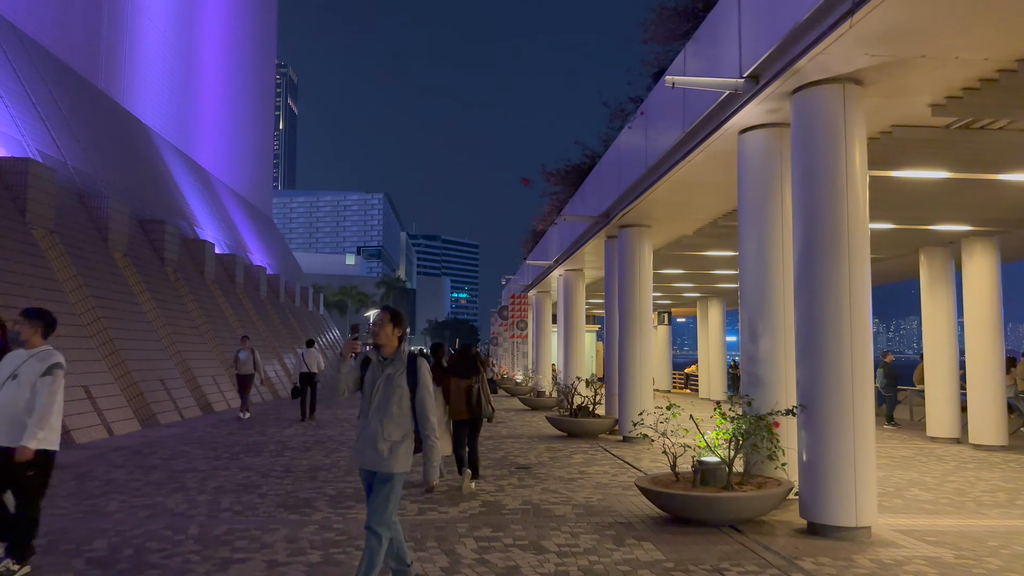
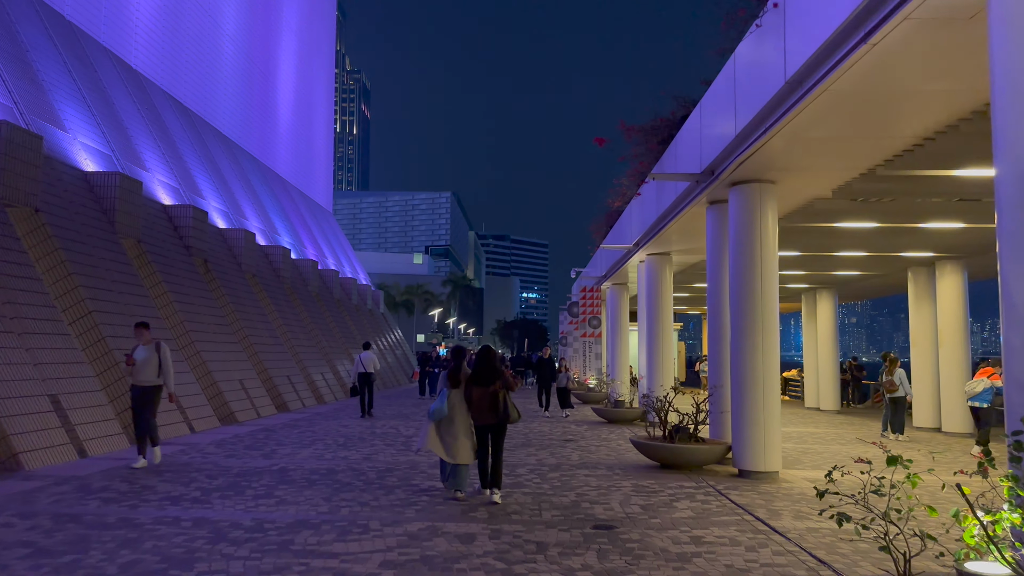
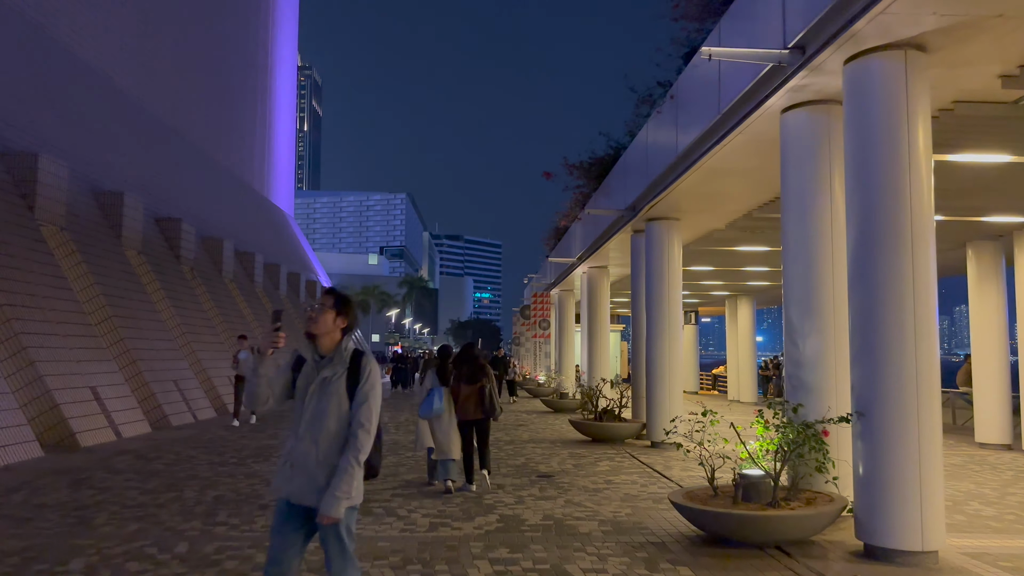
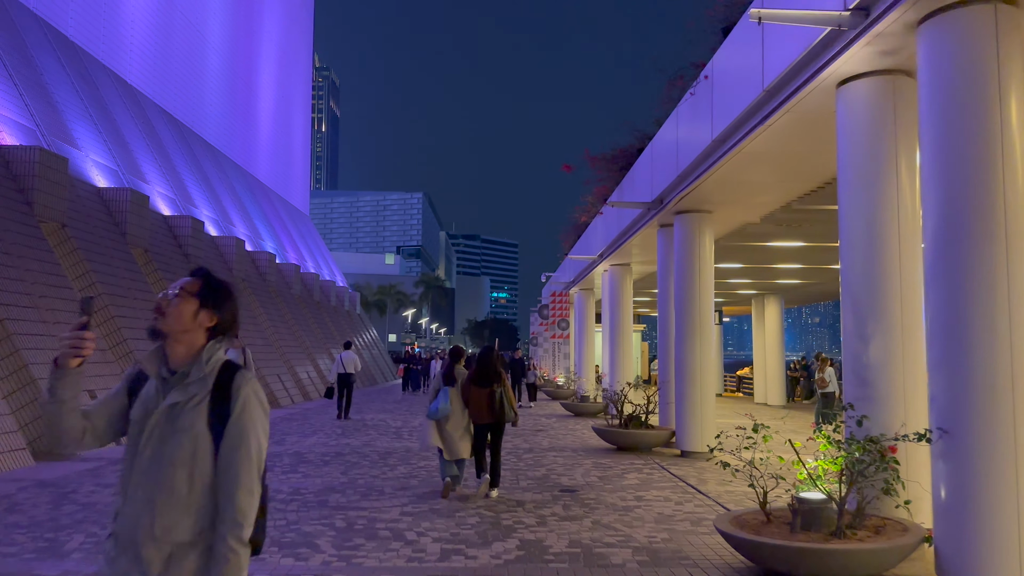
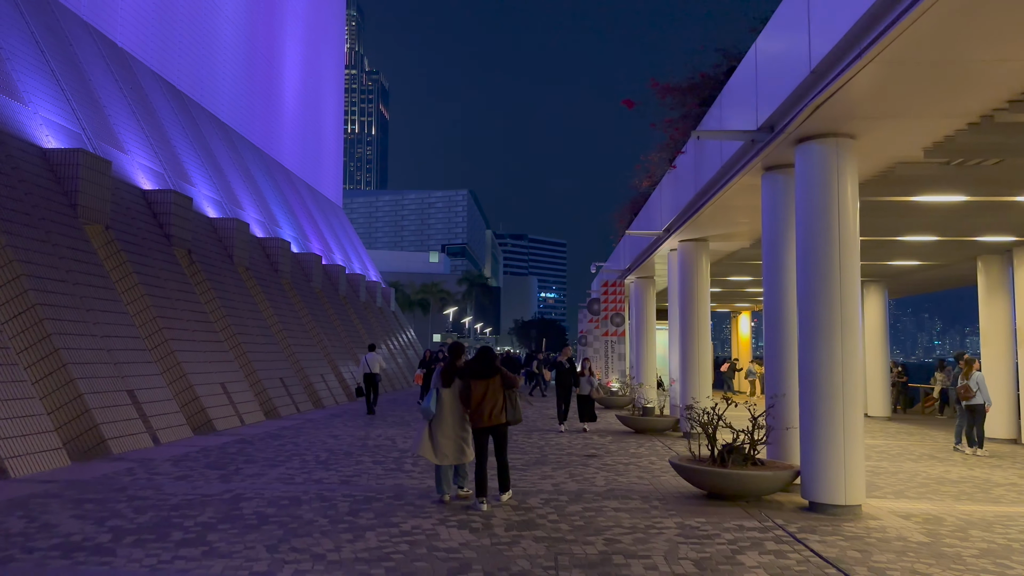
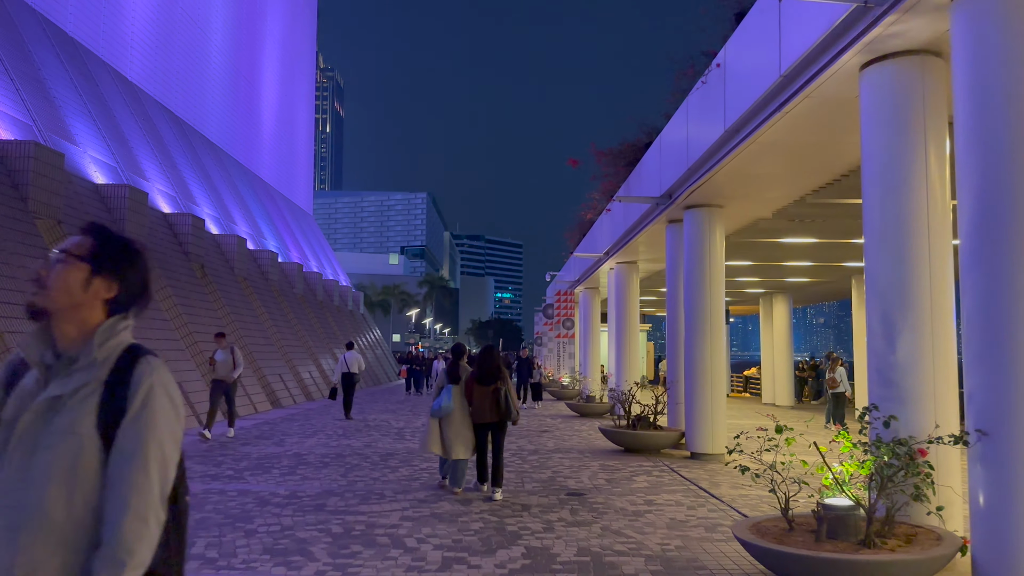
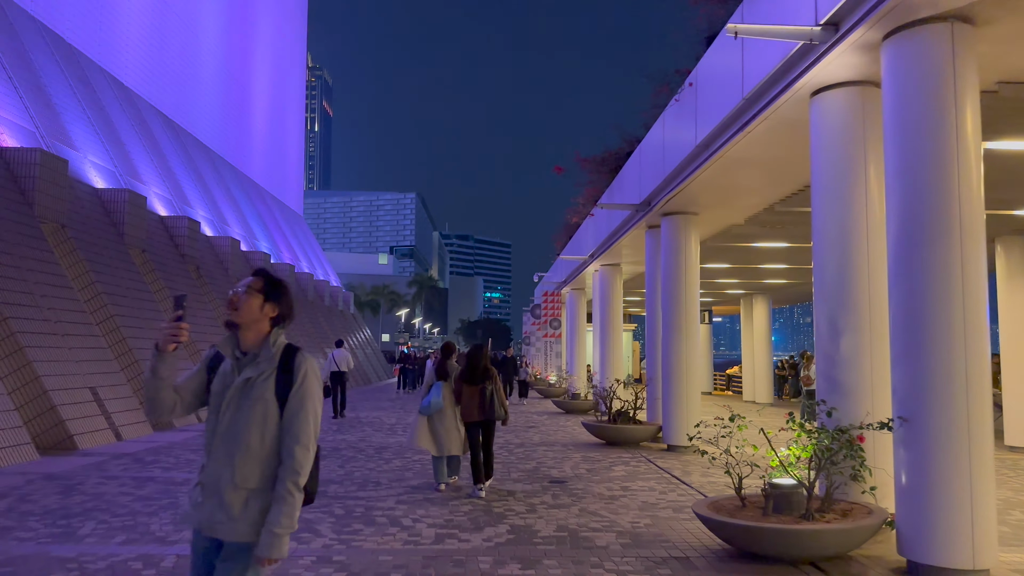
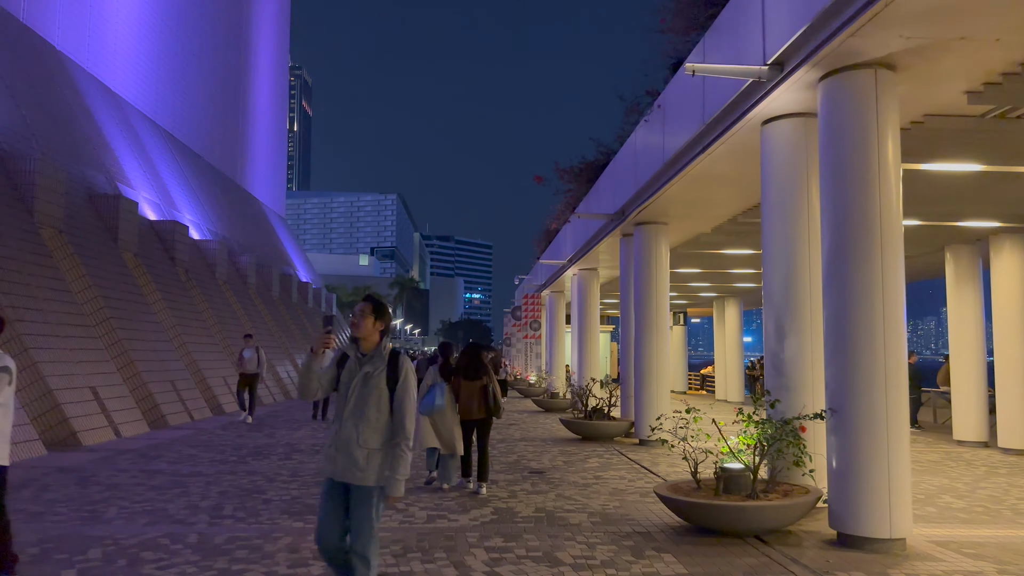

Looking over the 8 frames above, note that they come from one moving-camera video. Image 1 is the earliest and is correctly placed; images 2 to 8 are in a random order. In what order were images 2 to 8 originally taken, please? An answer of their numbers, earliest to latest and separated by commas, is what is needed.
8, 3, 7, 4, 6, 2, 5
